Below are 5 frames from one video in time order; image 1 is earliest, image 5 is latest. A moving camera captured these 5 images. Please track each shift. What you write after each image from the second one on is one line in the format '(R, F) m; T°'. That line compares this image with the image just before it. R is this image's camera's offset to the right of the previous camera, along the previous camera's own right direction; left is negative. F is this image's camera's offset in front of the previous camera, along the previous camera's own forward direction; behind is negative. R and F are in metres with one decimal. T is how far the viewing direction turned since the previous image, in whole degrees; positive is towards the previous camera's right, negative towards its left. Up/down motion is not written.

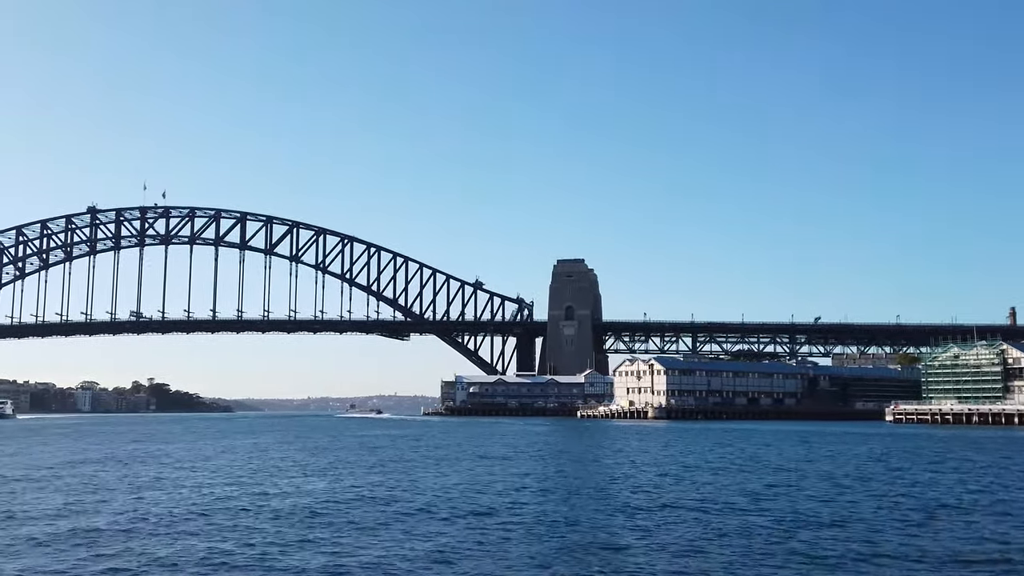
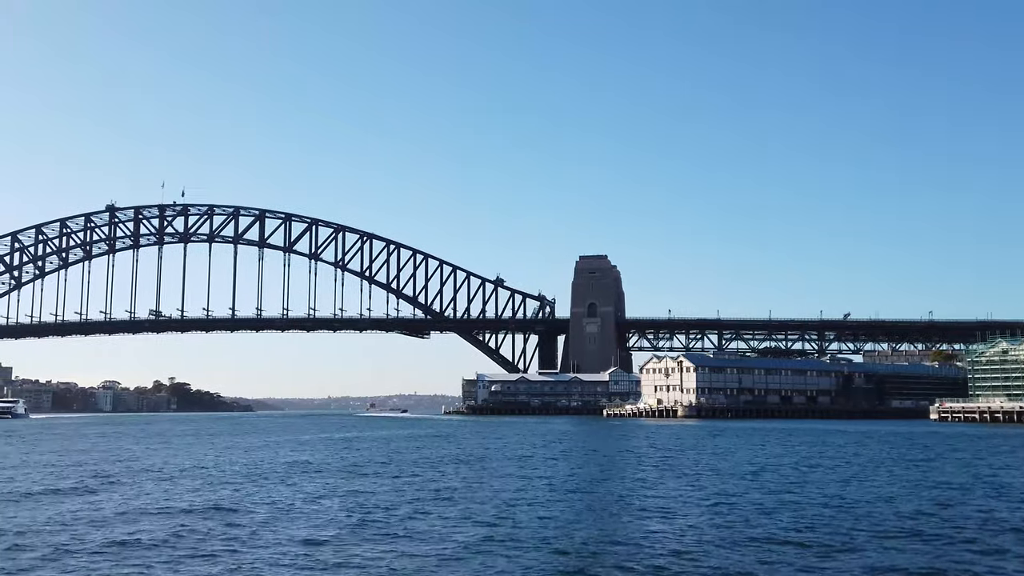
(-0.3, +1.7) m; -1°
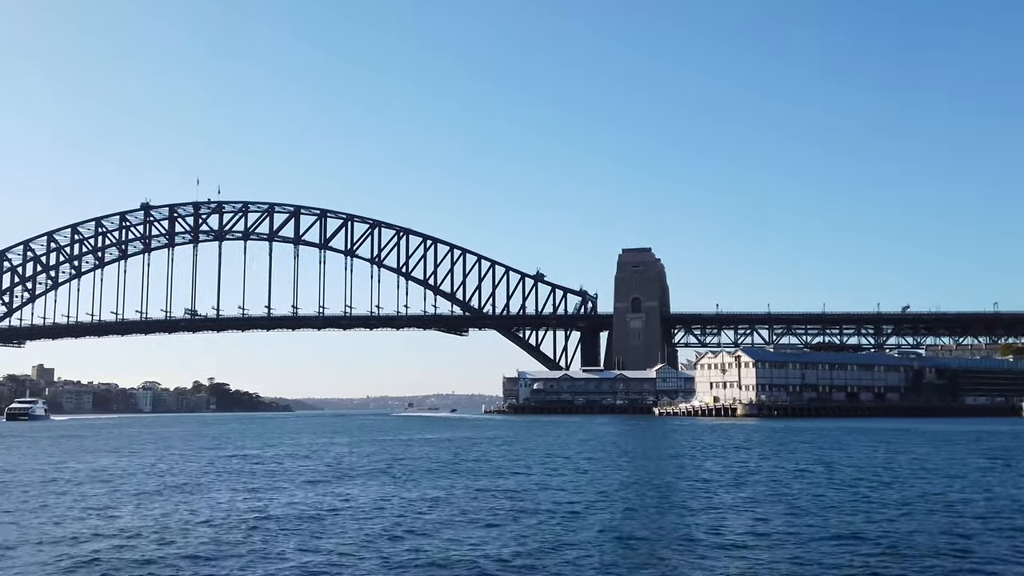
(-0.6, +3.2) m; -2°
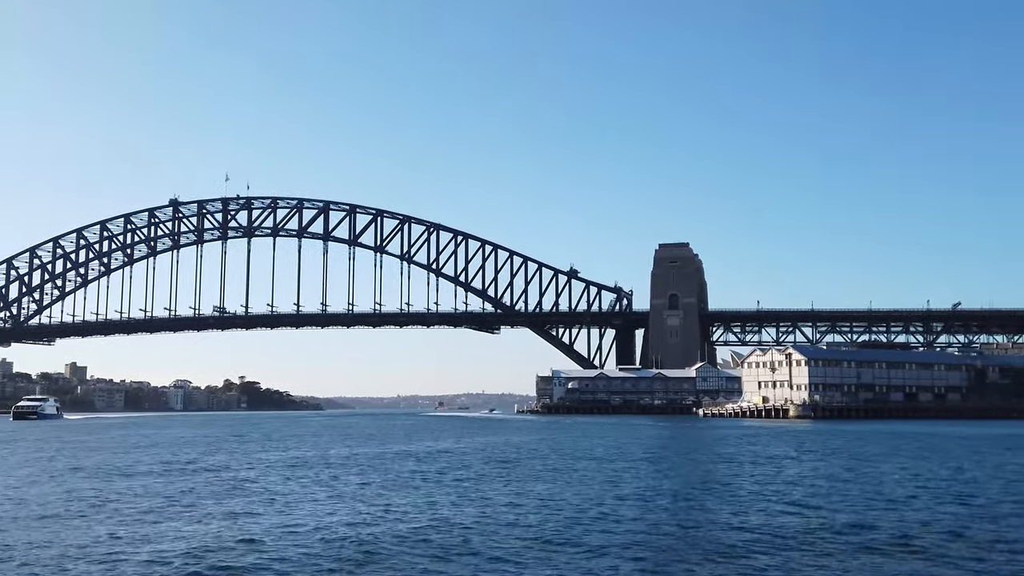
(-0.4, +2.7) m; -2°
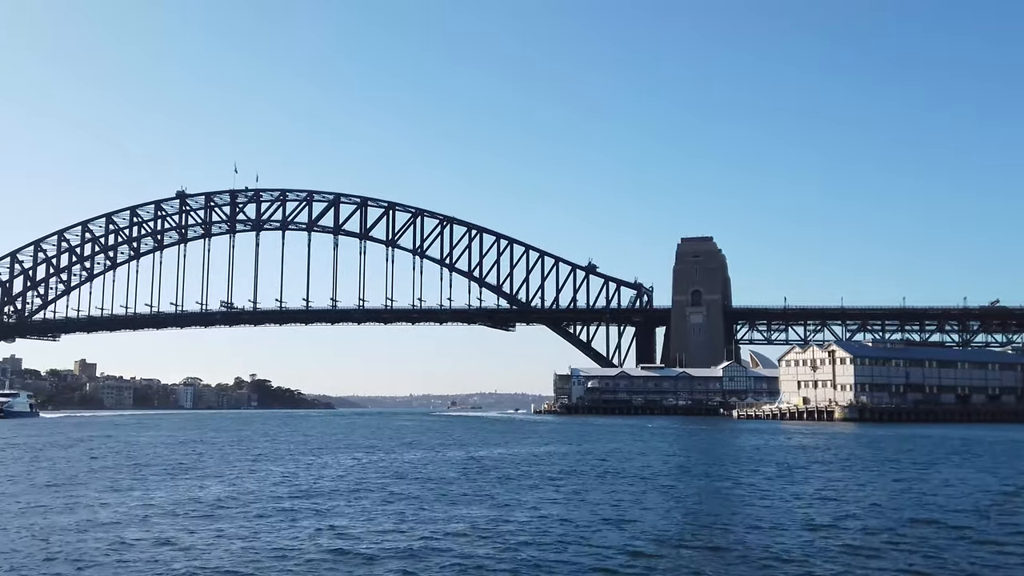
(-0.5, +3.7) m; -1°
